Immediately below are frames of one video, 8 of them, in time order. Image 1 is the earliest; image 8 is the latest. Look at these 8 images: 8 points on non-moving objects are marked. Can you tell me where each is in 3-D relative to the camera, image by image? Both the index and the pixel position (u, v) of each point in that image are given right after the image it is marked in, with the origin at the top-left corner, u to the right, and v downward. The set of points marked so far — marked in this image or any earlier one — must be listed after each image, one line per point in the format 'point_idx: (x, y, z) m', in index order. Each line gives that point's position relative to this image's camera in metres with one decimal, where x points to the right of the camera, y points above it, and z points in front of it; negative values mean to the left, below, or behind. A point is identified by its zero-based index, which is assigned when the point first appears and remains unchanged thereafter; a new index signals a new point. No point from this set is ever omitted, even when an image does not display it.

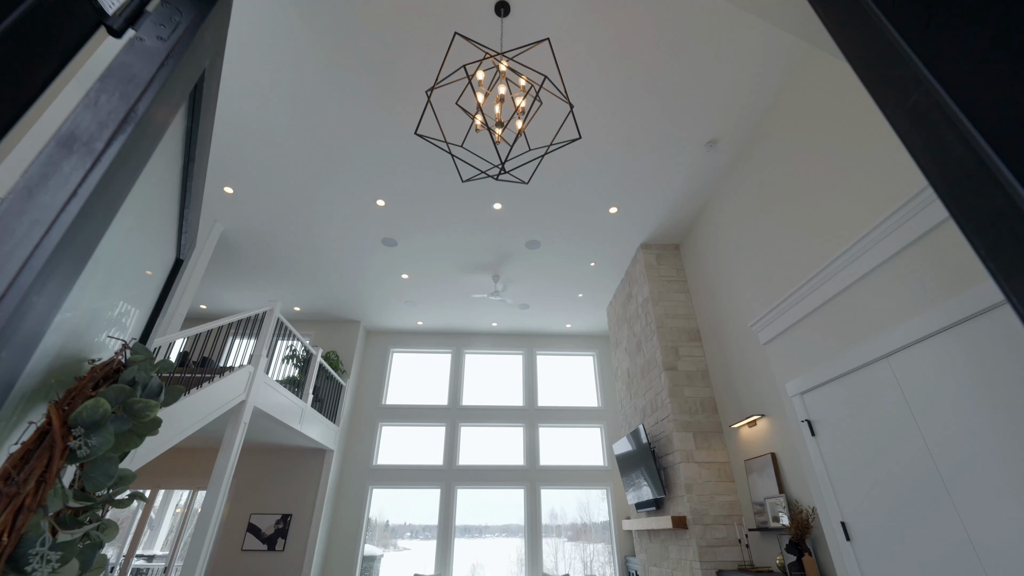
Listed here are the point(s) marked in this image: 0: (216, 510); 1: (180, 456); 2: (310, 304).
0: (-3.0, -2.2, +4.3) m
1: (-5.8, -3.0, +7.5) m
2: (-4.0, -0.3, +8.4) m
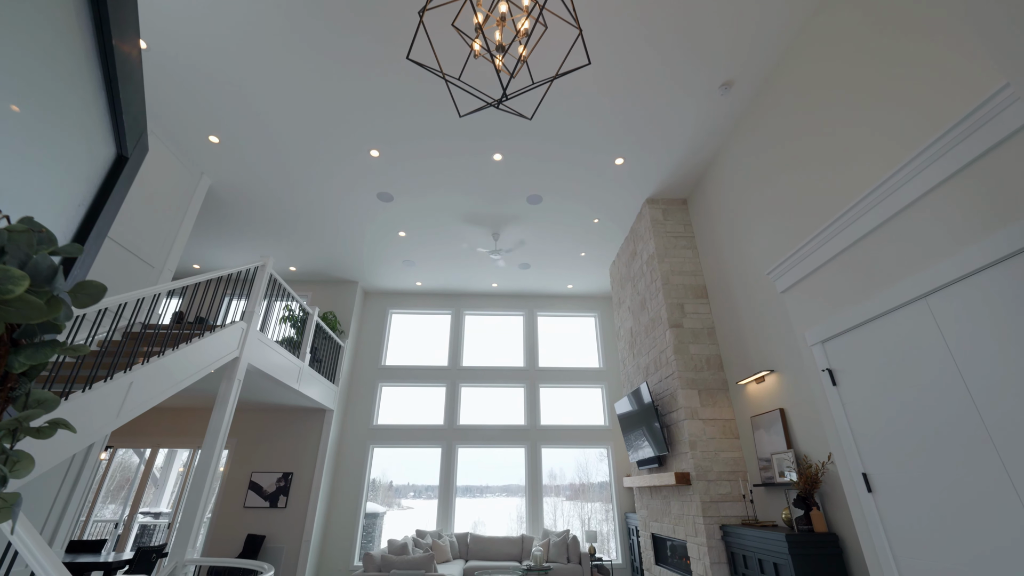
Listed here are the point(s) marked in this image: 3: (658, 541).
0: (-3.0, -1.7, +4.3) m
1: (-5.8, -2.2, +7.5) m
2: (-4.0, +0.5, +8.2) m
3: (+1.9, -3.3, +5.6) m
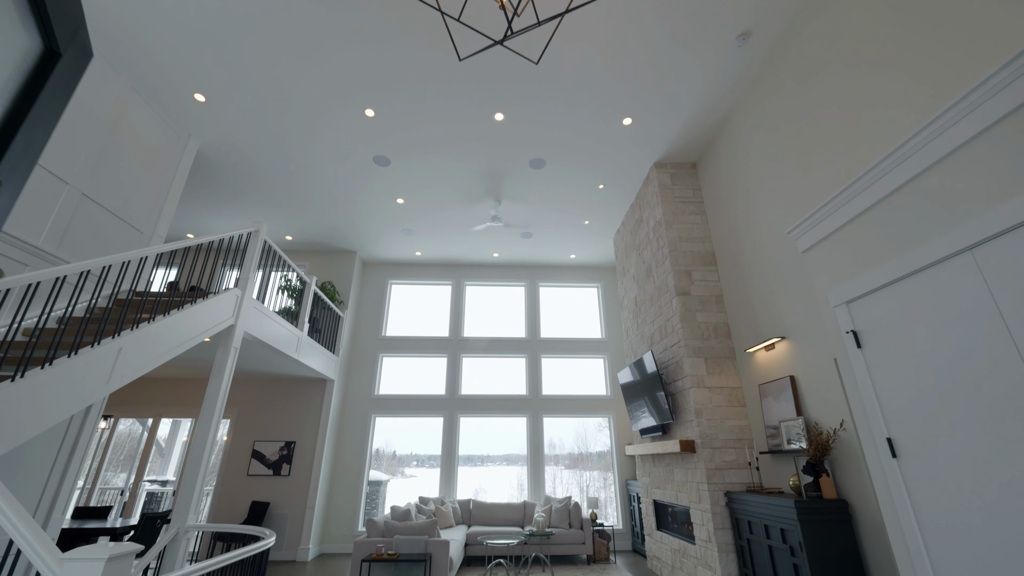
0: (-2.9, -1.4, +4.2) m
1: (-5.8, -1.7, +7.4) m
2: (-3.9, +1.0, +8.0) m
3: (+2.0, -2.9, +5.6) m
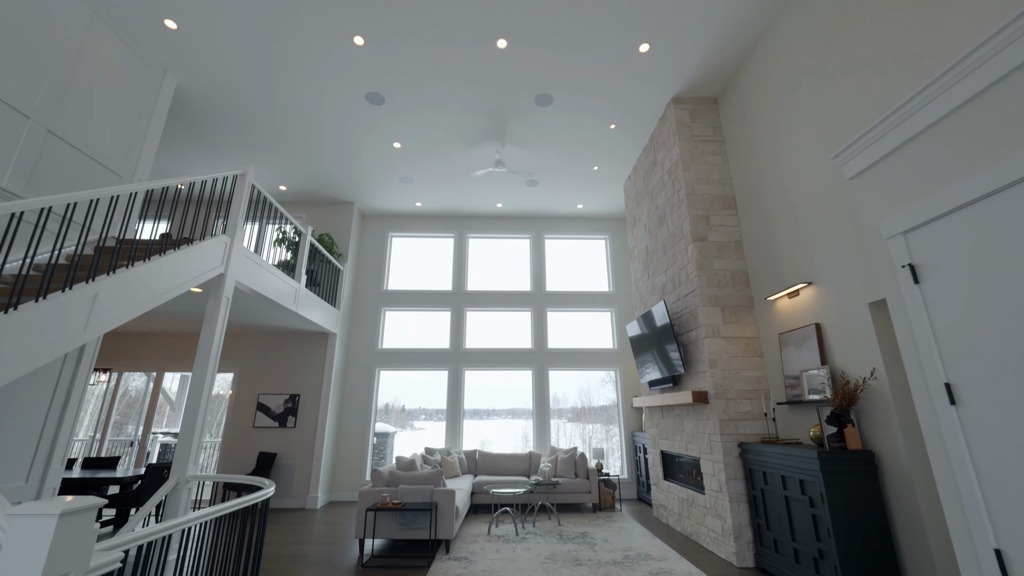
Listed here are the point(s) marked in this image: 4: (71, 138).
0: (-2.9, -0.9, +4.0) m
1: (-5.7, -0.9, +7.3) m
2: (-3.8, +1.9, +7.6) m
3: (+2.0, -2.2, +5.5) m
4: (-4.1, +1.4, +4.0) m
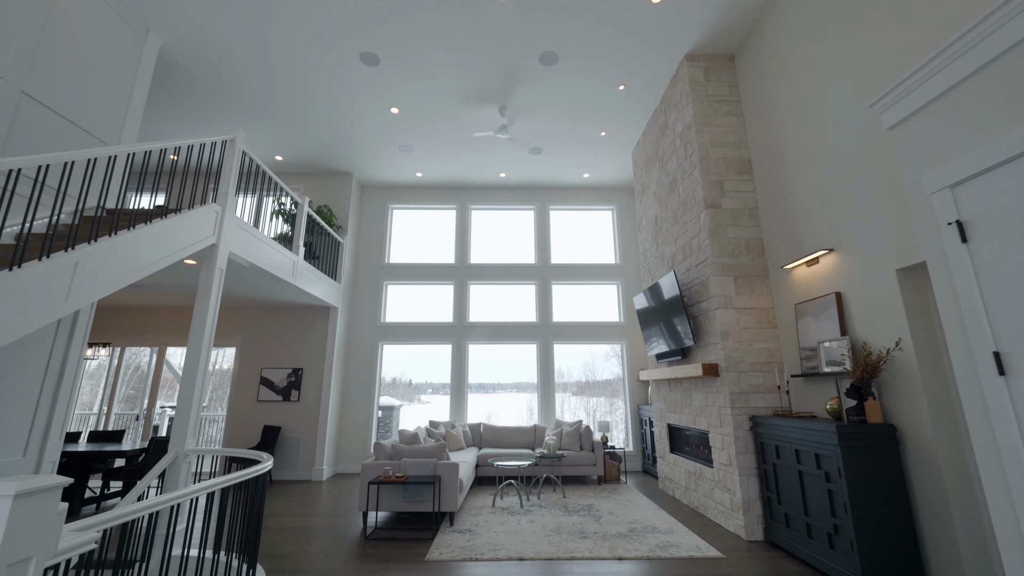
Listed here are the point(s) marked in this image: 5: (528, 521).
0: (-2.8, -0.6, +3.9) m
1: (-5.6, -0.5, +7.3) m
2: (-3.8, +2.4, +7.3) m
3: (+2.1, -1.8, +5.5) m
4: (-4.0, +1.7, +3.8) m
5: (+0.2, -2.4, +4.4) m
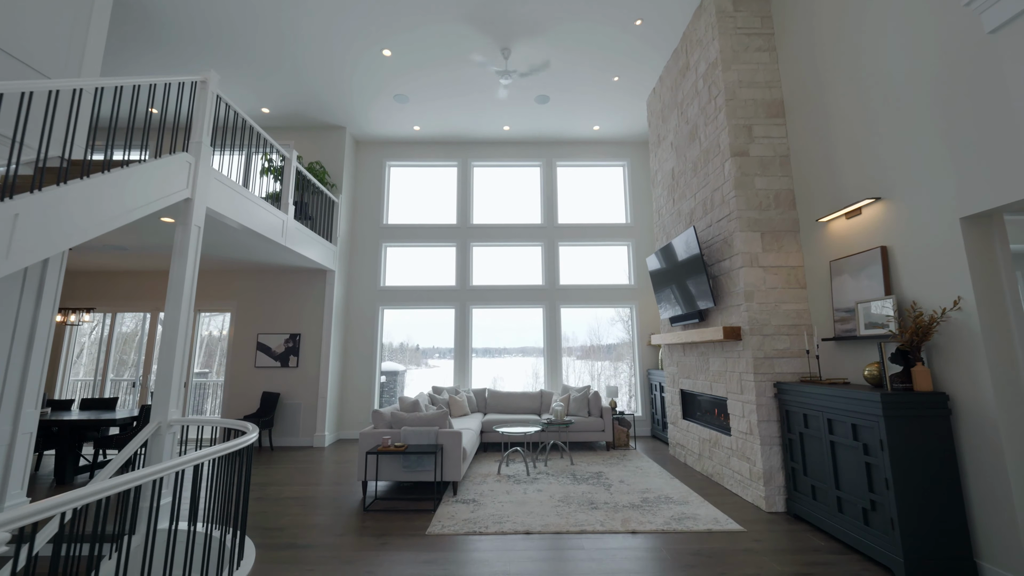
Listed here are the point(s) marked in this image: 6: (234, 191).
0: (-2.8, -0.3, +3.7) m
1: (-5.6, +0.1, +7.0) m
2: (-3.7, +3.0, +6.8) m
3: (+2.2, -1.3, +5.2) m
4: (-4.0, +2.0, +3.4) m
5: (+0.2, -2.0, +4.2) m
6: (-3.0, +1.1, +4.5) m
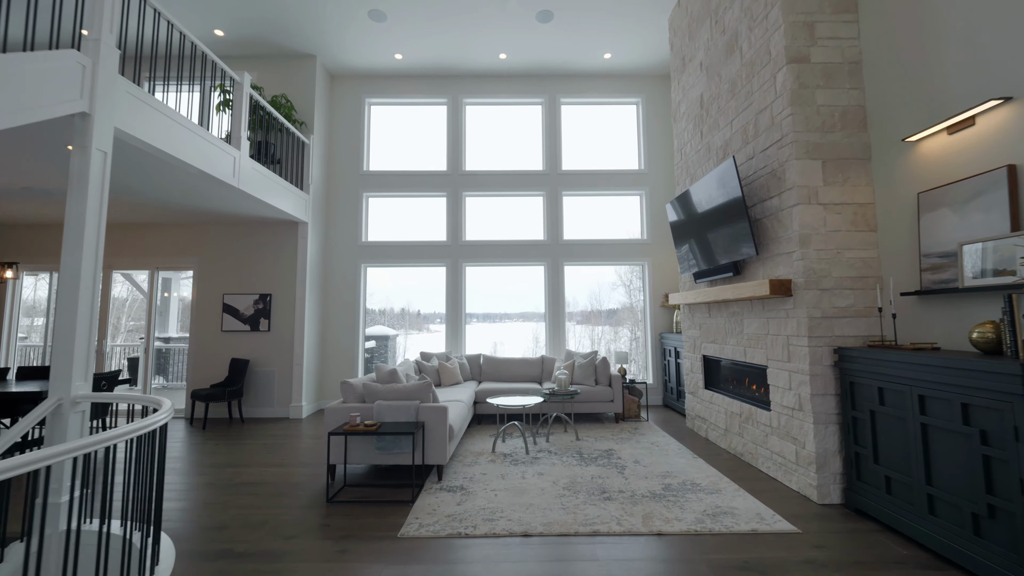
0: (-2.8, +0.1, +2.9) m
1: (-5.6, +0.8, +6.2) m
2: (-3.8, +3.6, +5.7) m
3: (+2.1, -0.8, +4.5) m
4: (-4.1, +2.3, +2.4) m
5: (+0.2, -1.5, +3.5) m
6: (-3.0, +1.5, +3.6) m
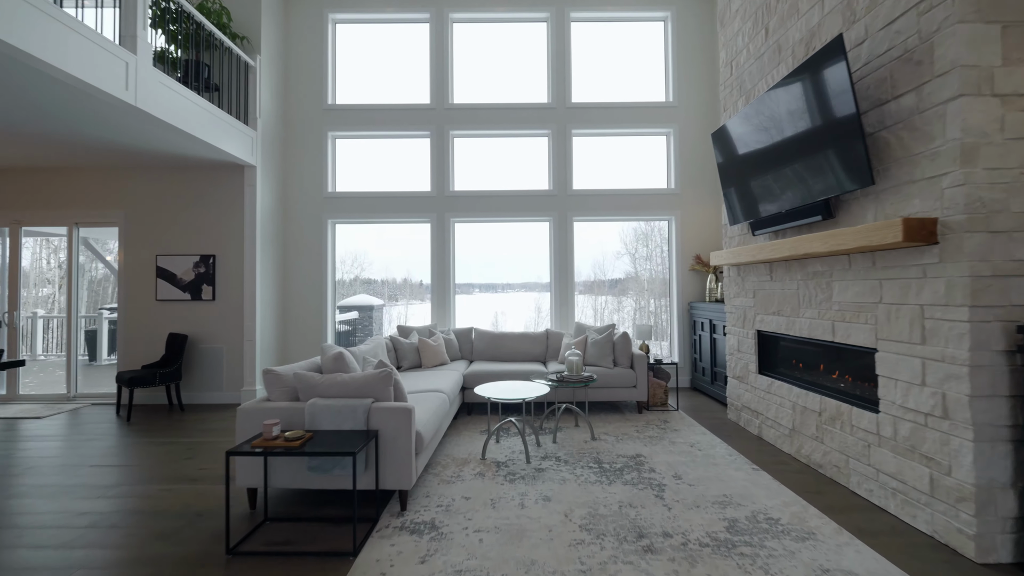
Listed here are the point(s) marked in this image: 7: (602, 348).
0: (-2.9, +0.4, +1.8) m
1: (-5.6, +1.3, +5.0) m
2: (-3.8, +4.0, +4.4) m
3: (+2.1, -0.4, +3.4) m
4: (-4.1, +2.5, +1.1) m
5: (+0.2, -1.2, +2.5) m
6: (-3.1, +1.8, +2.4) m
7: (+0.9, -0.6, +4.4) m
